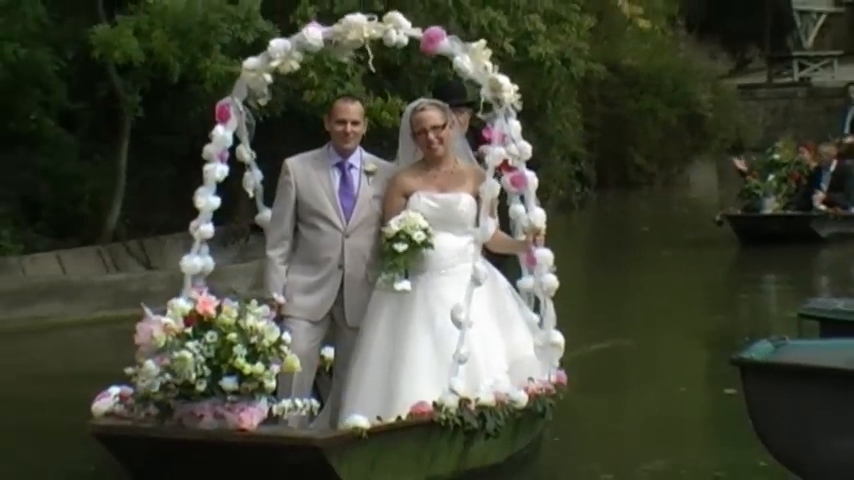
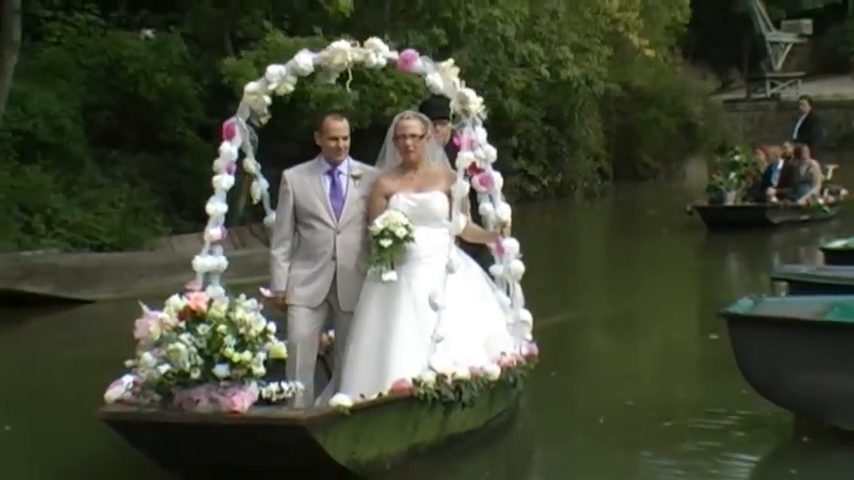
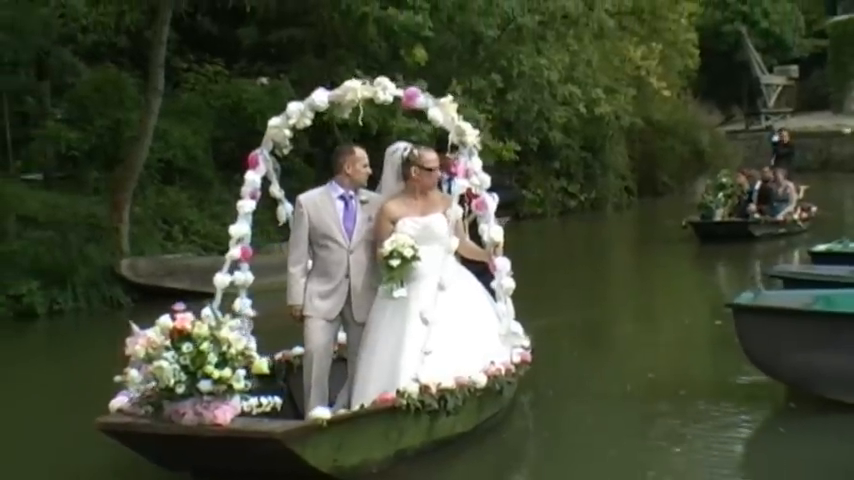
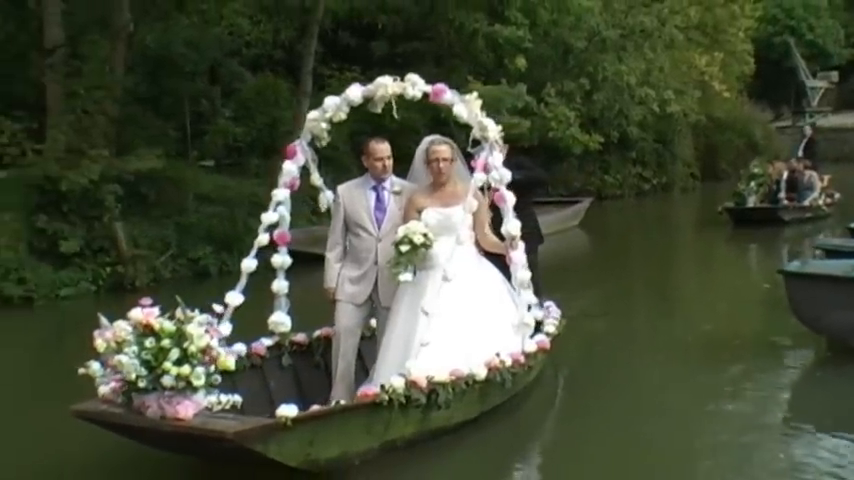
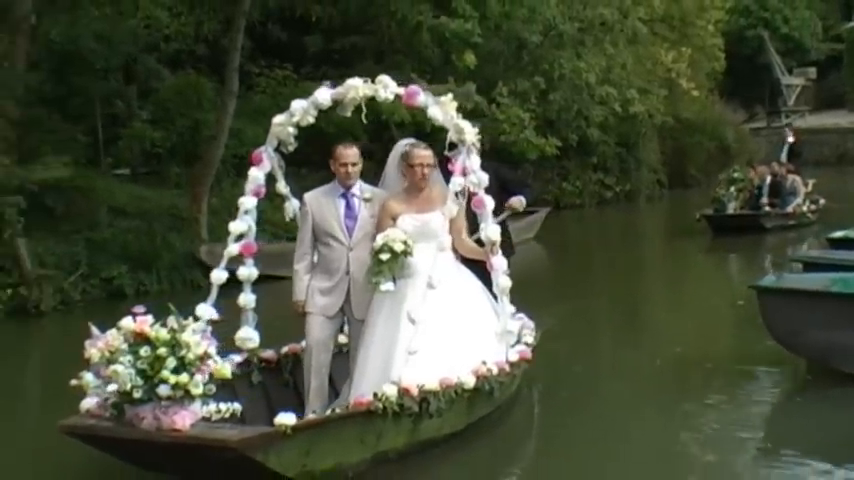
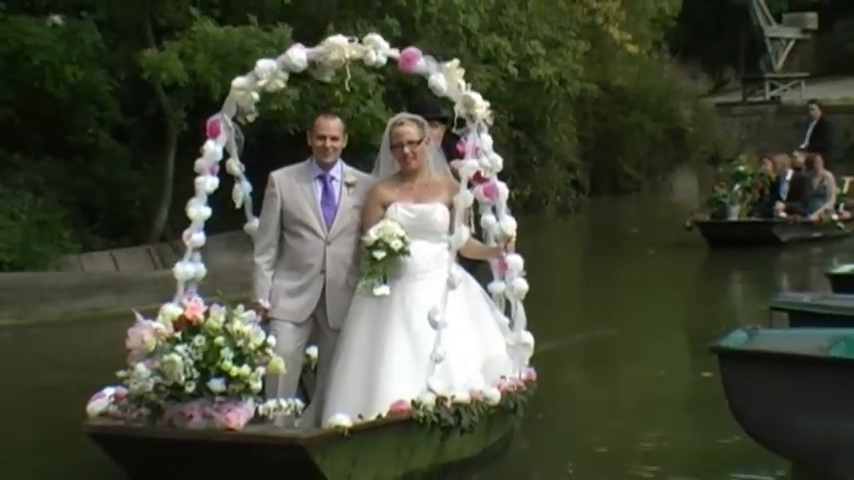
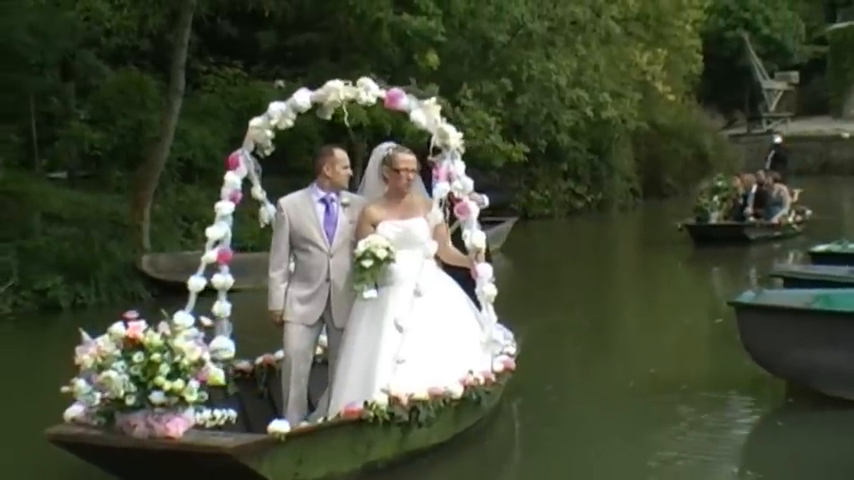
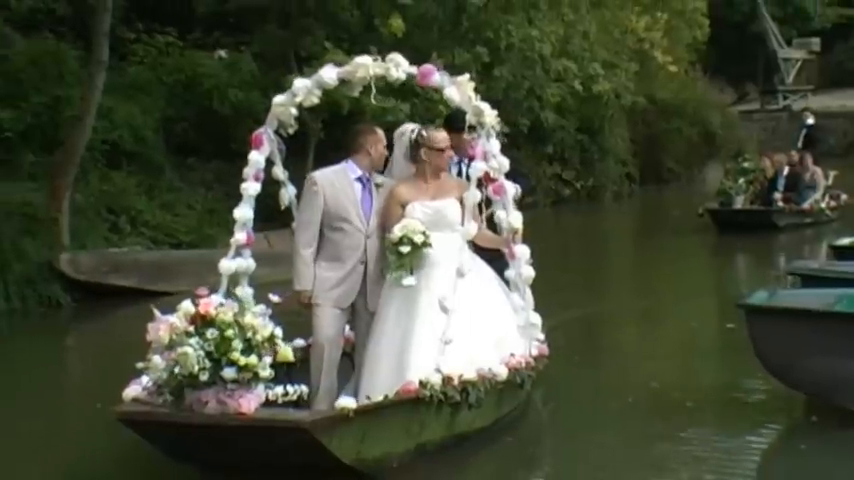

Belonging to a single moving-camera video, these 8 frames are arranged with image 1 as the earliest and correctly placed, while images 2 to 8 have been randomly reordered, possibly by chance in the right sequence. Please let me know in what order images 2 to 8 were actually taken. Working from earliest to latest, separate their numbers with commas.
6, 2, 8, 3, 7, 5, 4
